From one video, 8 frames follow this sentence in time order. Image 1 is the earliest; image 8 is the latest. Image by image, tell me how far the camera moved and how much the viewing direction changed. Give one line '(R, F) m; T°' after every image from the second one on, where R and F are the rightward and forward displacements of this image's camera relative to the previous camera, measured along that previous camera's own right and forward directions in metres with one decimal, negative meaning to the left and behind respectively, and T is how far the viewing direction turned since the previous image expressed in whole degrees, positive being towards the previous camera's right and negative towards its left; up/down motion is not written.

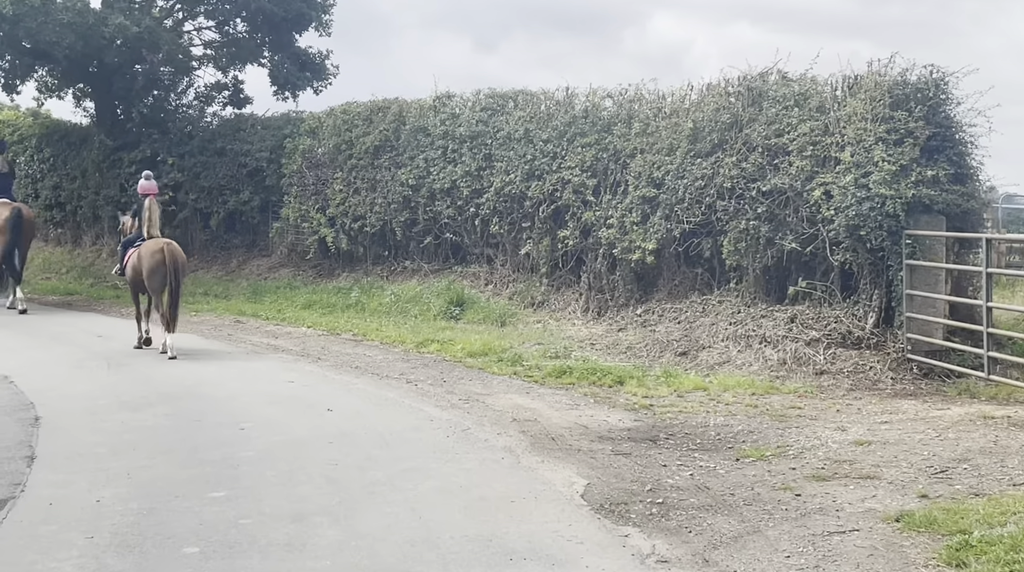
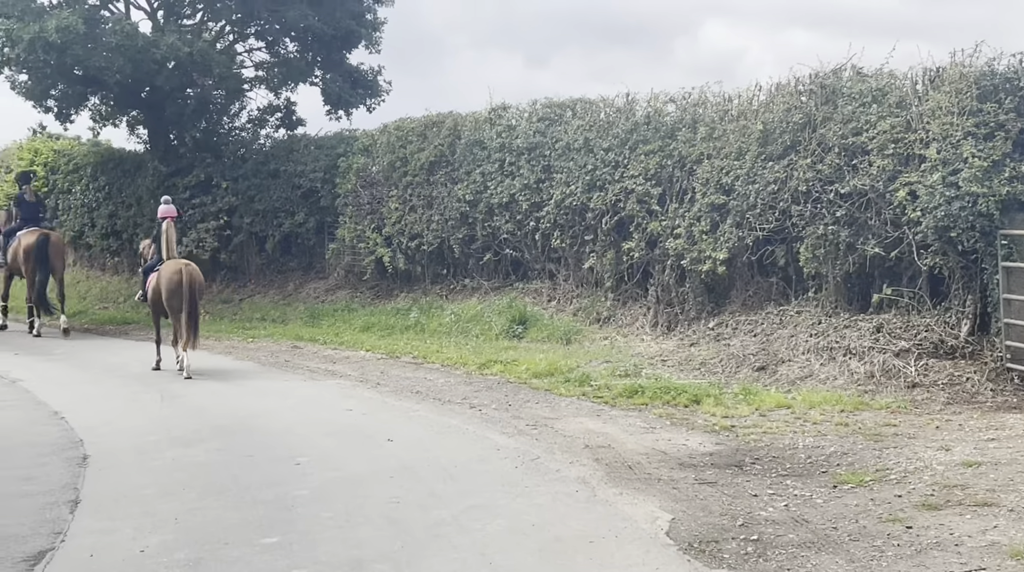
(-0.1, +0.7) m; -4°
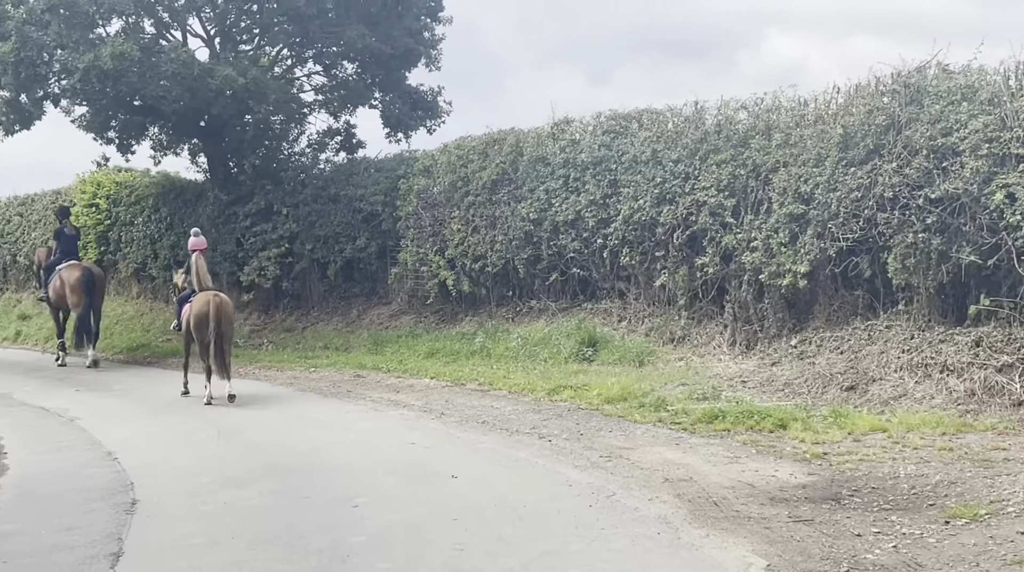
(0.0, +0.6) m; -4°
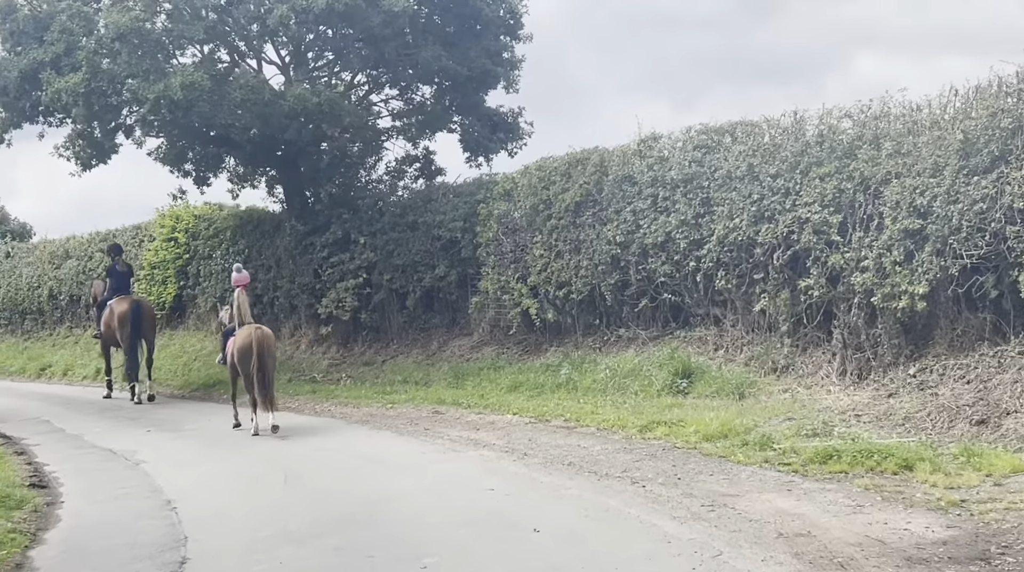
(0.0, +0.9) m; -5°
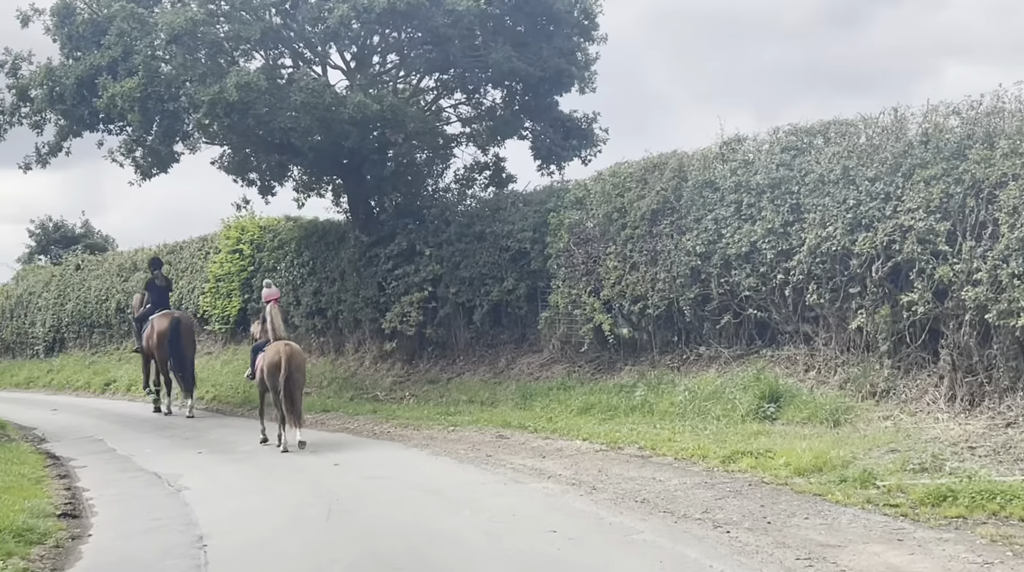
(+0.1, +1.0) m; -5°
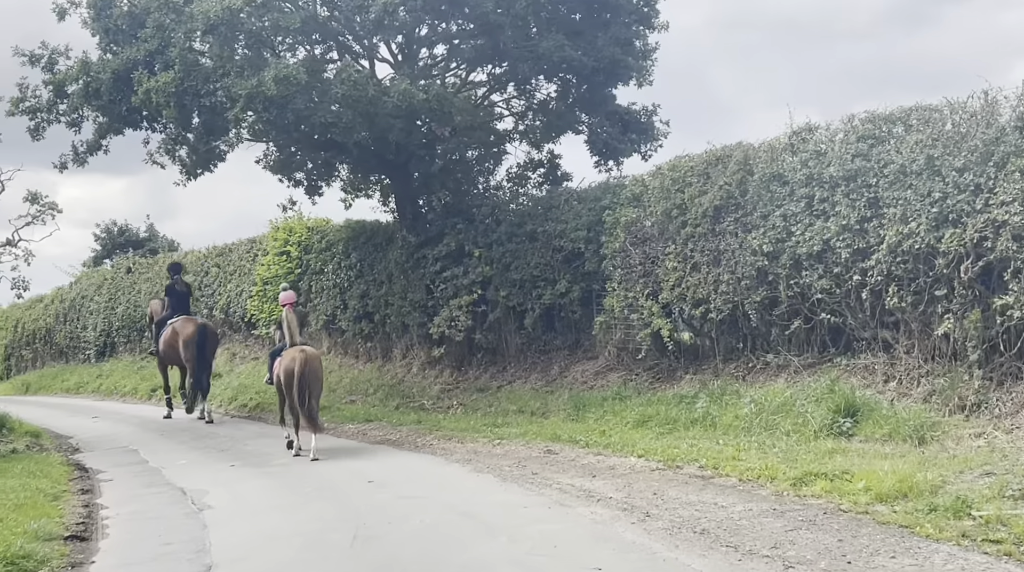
(+0.2, +0.9) m; -4°
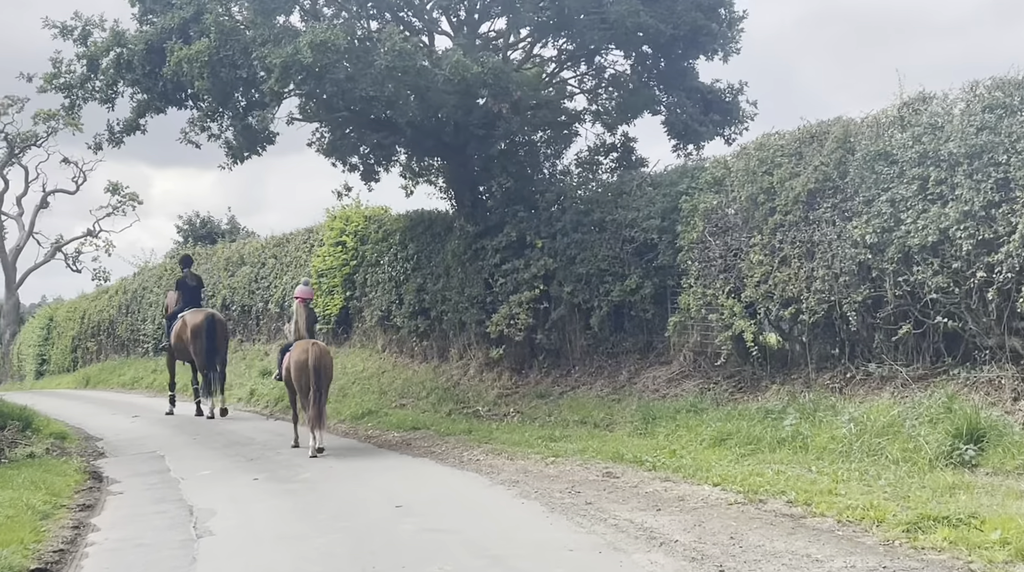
(+0.3, +1.5) m; -5°
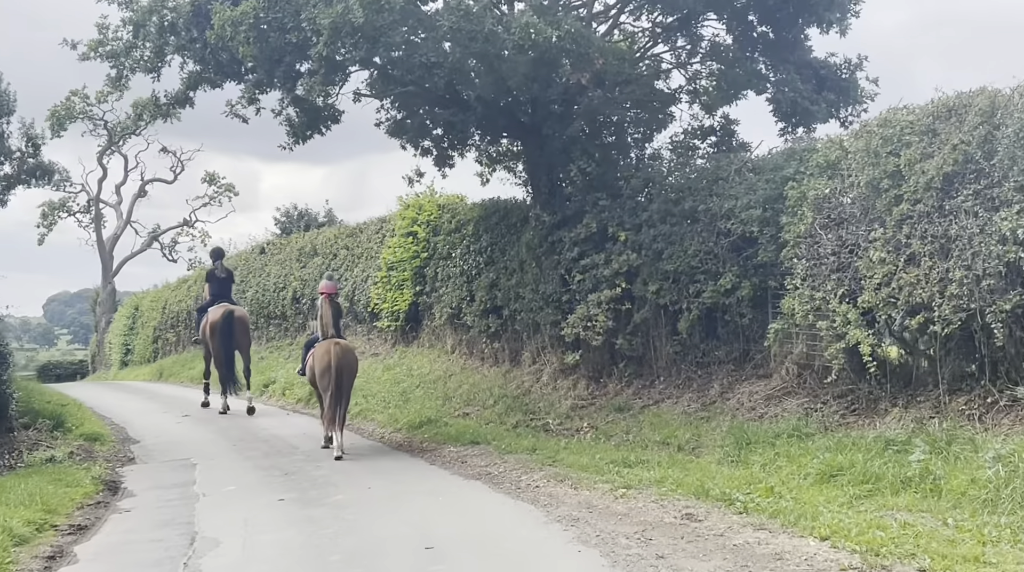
(+0.3, +1.6) m; -6°
